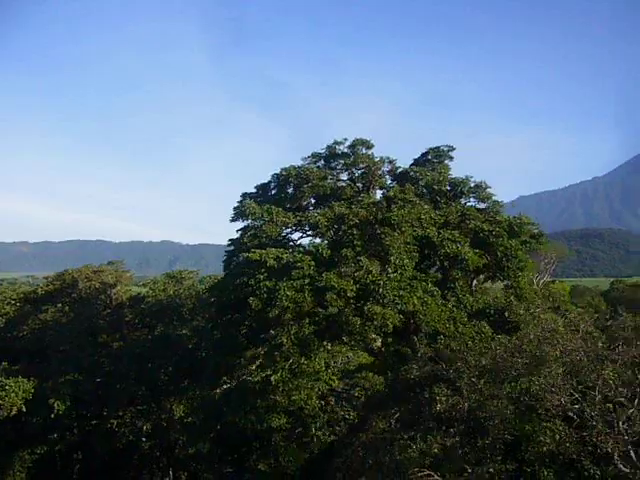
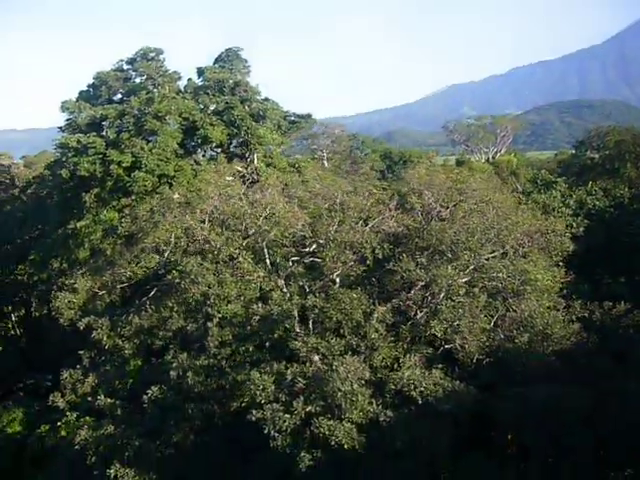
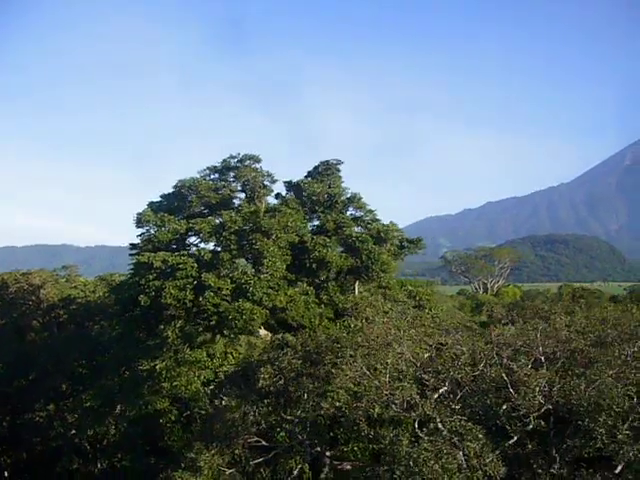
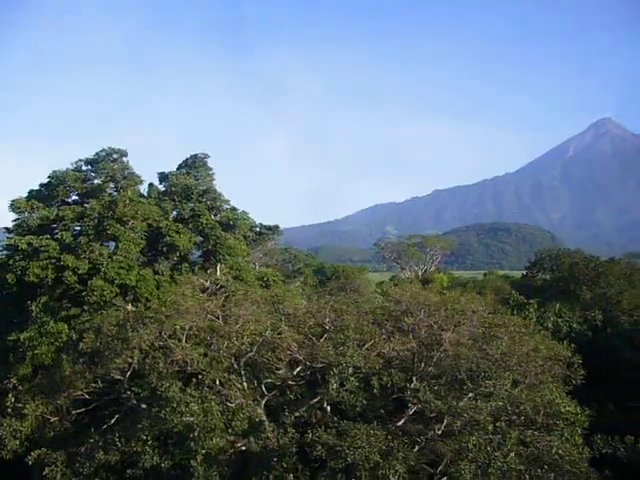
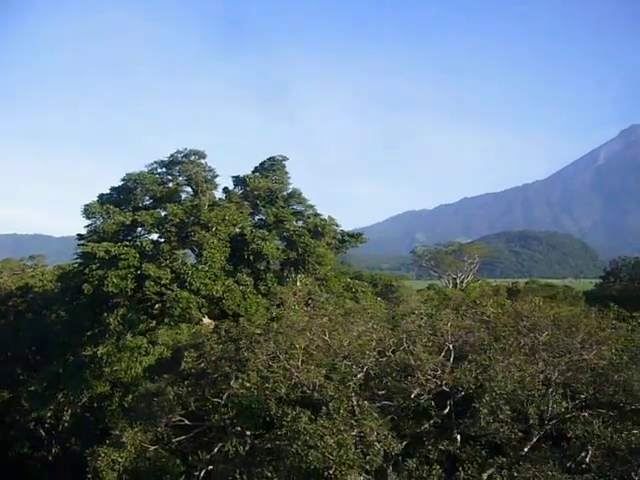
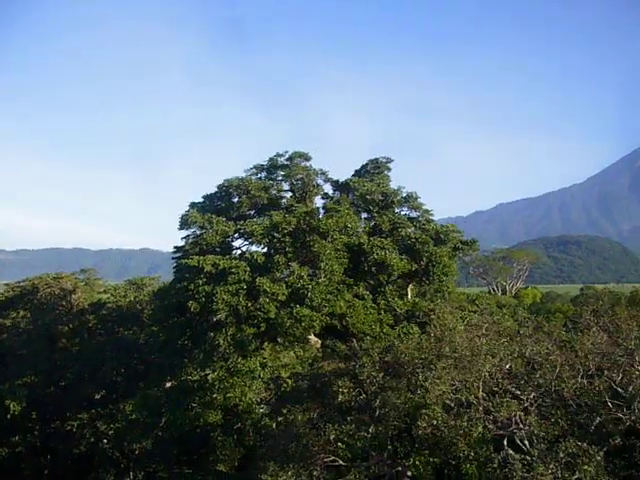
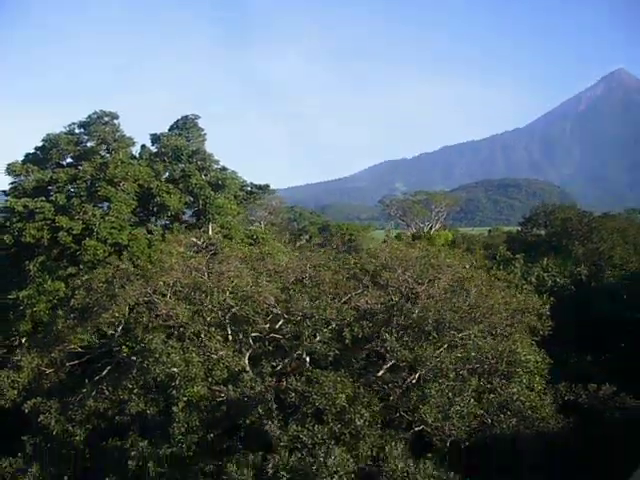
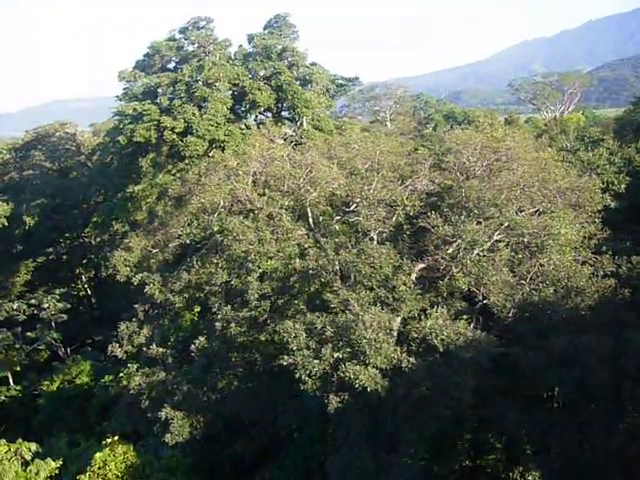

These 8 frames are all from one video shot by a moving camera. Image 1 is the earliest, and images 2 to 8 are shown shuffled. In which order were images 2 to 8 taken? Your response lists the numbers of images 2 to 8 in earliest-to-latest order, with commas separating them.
6, 3, 5, 4, 7, 2, 8
